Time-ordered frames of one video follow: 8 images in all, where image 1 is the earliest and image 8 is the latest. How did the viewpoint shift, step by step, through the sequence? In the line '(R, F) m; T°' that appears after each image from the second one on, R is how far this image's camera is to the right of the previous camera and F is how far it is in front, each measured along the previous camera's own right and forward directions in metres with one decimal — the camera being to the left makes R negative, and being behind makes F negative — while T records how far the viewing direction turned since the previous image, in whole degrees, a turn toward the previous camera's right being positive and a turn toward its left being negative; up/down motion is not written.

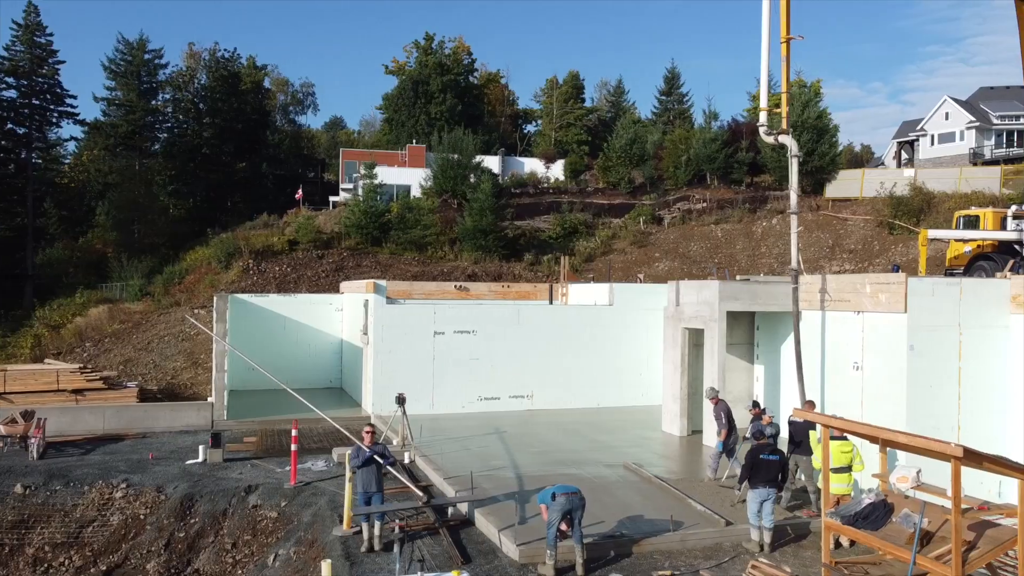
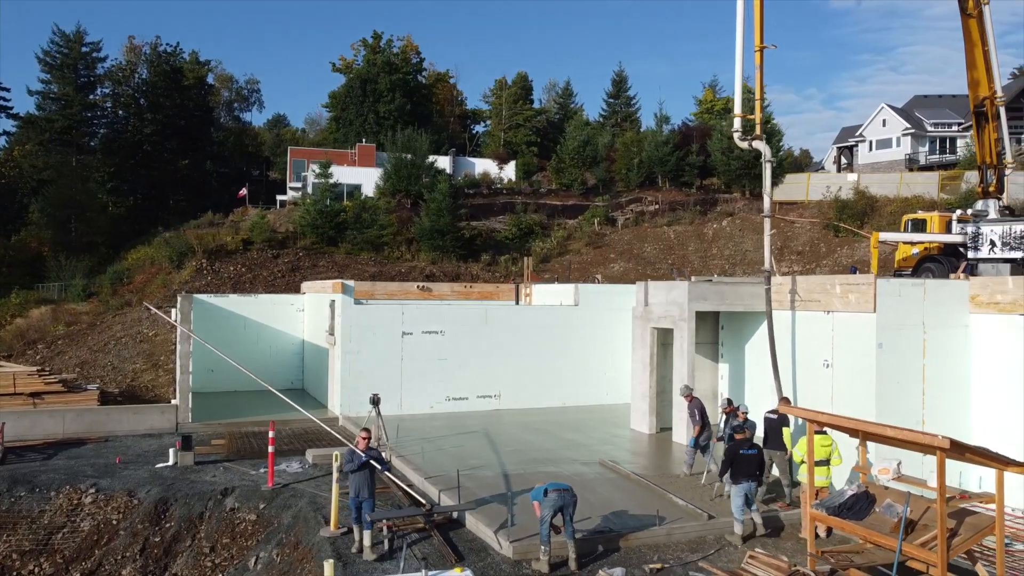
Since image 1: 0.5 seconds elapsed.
(-0.5, -0.1) m; +4°
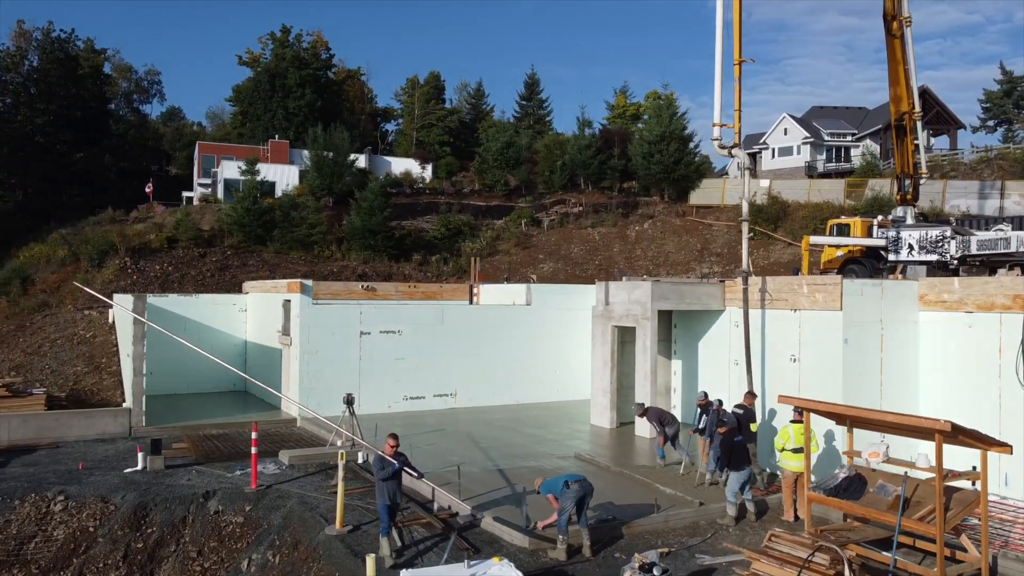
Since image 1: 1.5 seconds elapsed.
(-1.1, -0.2) m; +7°
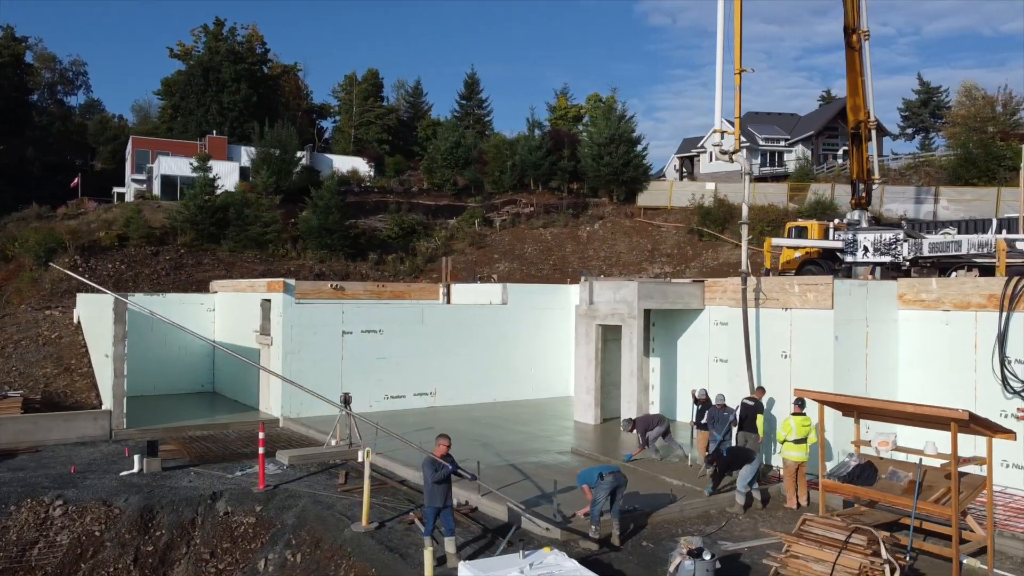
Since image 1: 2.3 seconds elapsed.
(-1.1, -0.2) m; +5°
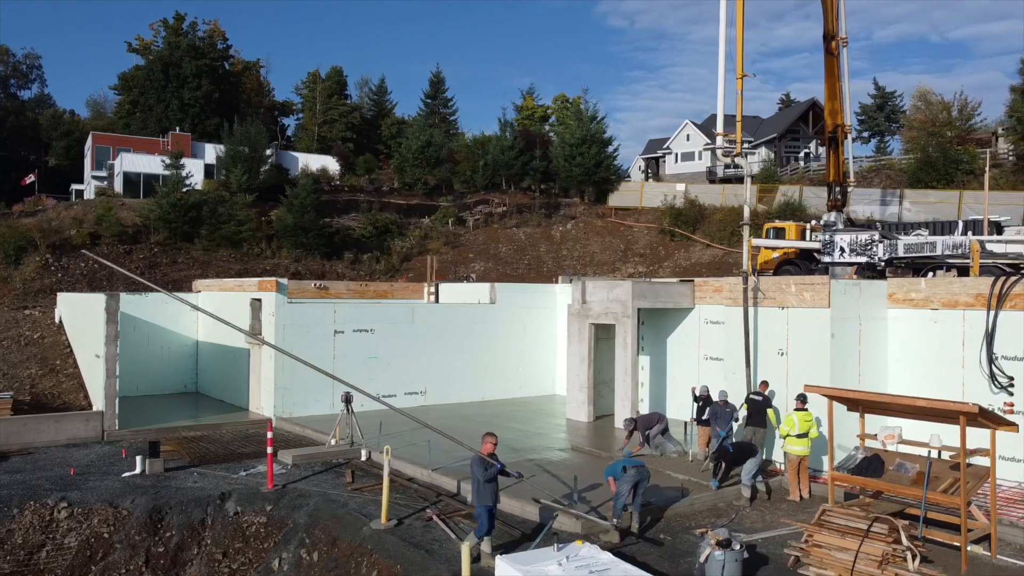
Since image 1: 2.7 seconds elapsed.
(-0.7, -0.1) m; +3°
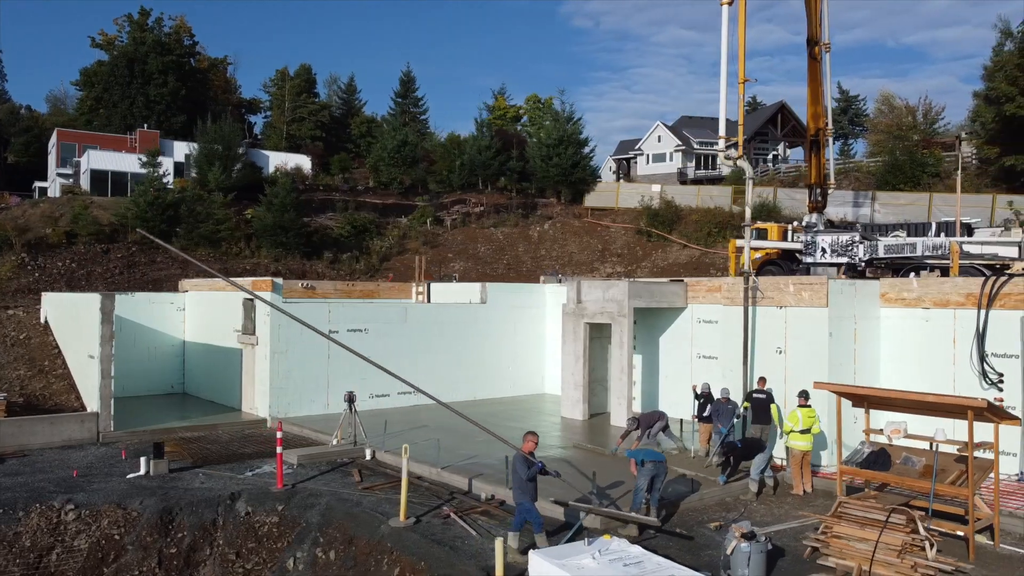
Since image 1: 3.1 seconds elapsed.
(-0.6, -0.1) m; +2°
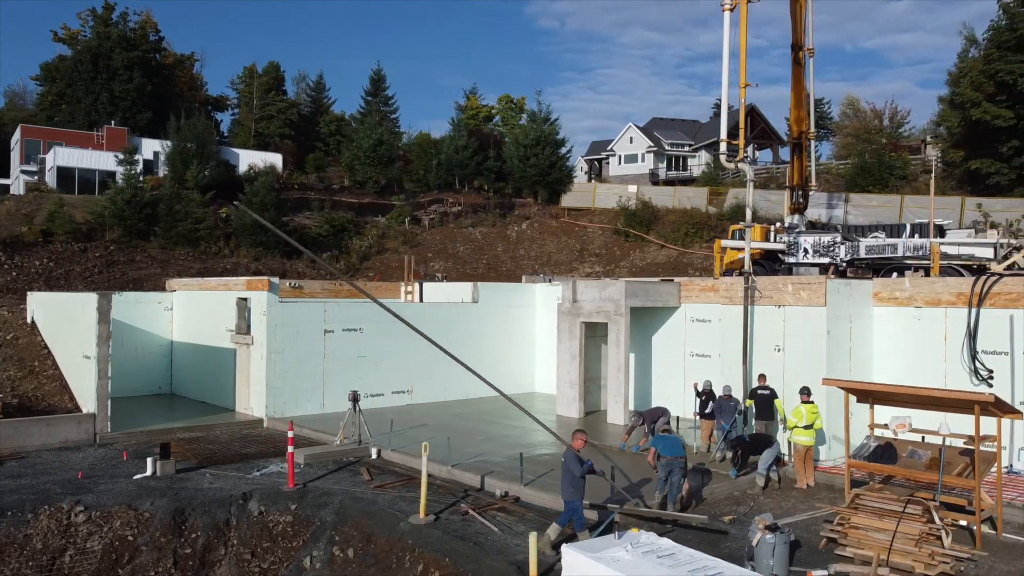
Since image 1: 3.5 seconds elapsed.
(-0.6, -0.1) m; +2°
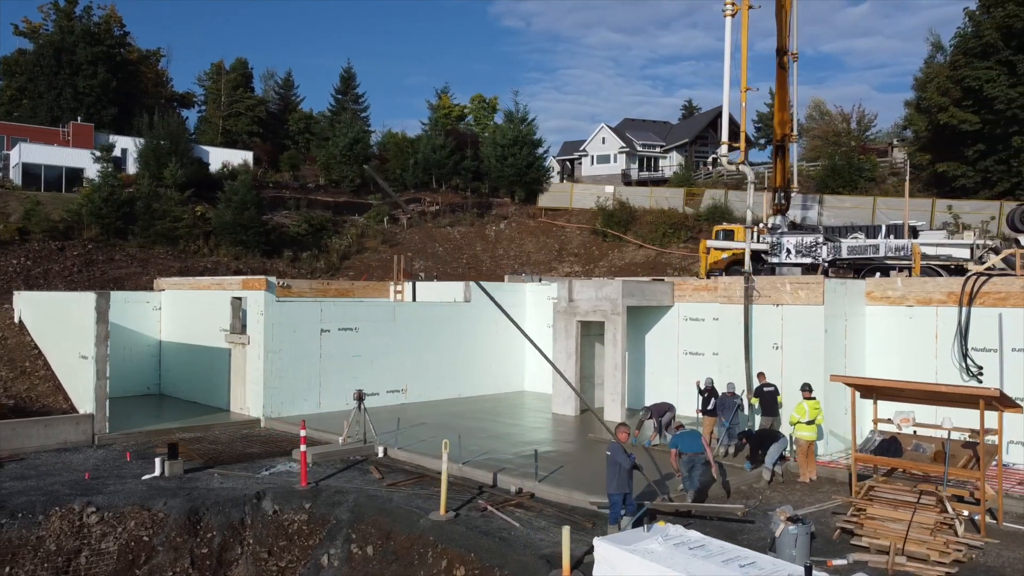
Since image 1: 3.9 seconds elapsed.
(-0.6, -0.1) m; +2°
